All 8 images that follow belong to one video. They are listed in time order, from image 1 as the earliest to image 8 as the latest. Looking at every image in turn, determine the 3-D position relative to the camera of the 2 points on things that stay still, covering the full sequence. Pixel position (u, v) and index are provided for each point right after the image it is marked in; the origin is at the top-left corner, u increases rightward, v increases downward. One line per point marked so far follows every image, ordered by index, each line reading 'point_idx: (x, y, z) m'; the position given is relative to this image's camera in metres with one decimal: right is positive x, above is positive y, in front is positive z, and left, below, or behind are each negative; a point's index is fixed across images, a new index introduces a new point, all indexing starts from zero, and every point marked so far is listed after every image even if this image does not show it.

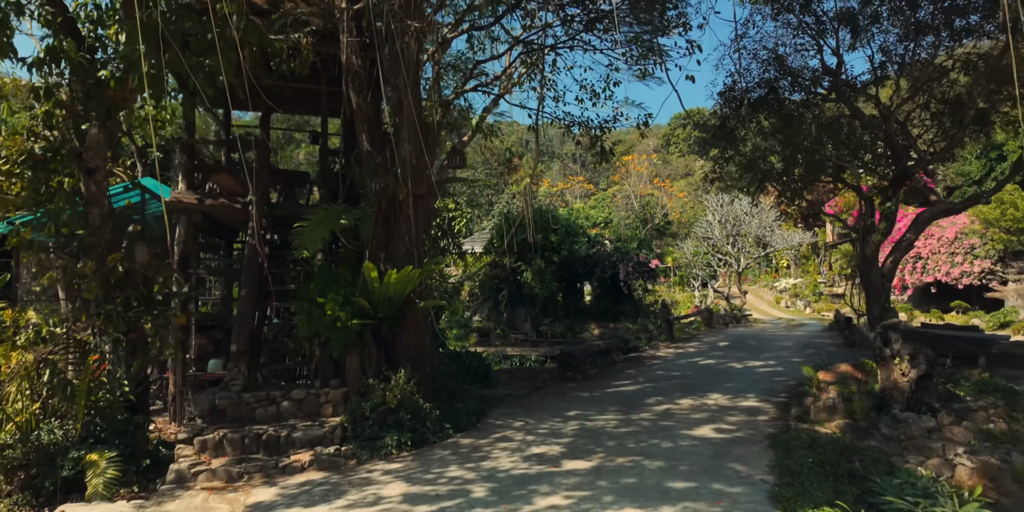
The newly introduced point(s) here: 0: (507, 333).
0: (-0.2, -2.6, +19.6) m
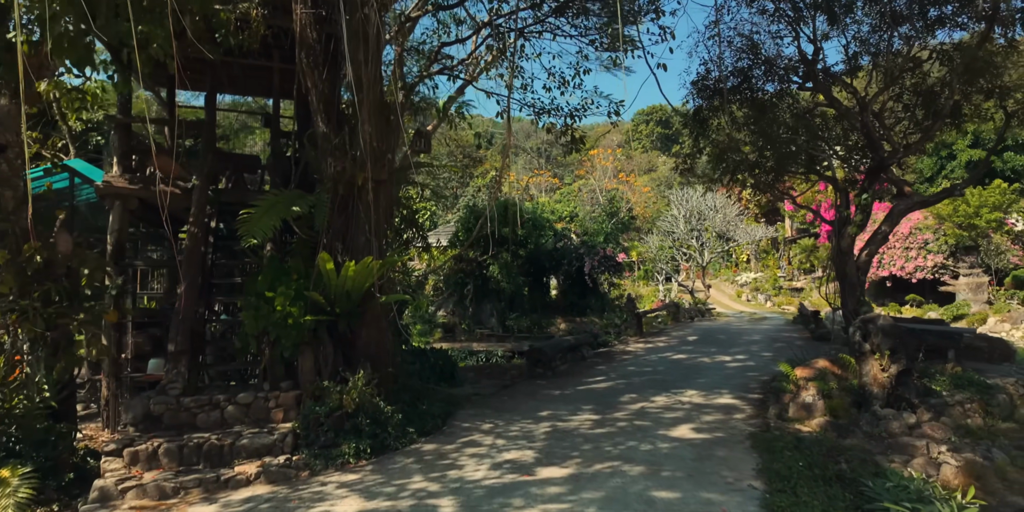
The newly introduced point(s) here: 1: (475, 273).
0: (-1.3, -2.3, +19.1) m
1: (-1.2, -0.6, +19.2) m
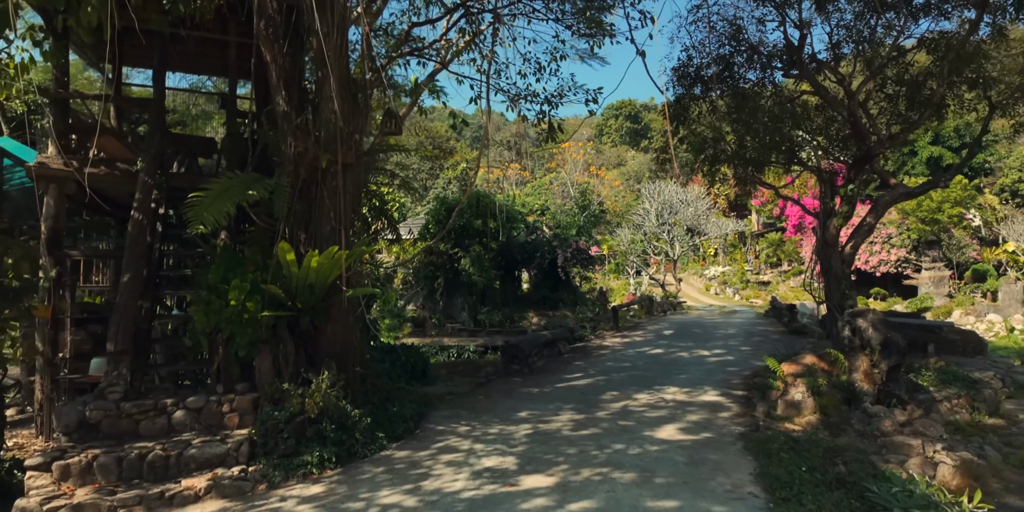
0: (-2.2, -2.1, +18.6) m
1: (-2.1, -0.3, +18.7) m
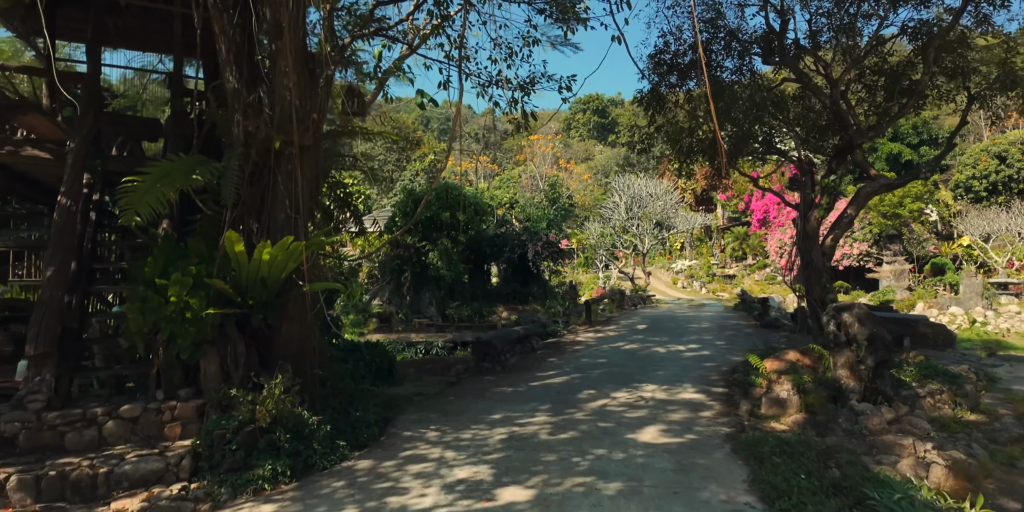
0: (-3.1, -1.9, +18.0) m
1: (-3.1, -0.1, +18.1) m
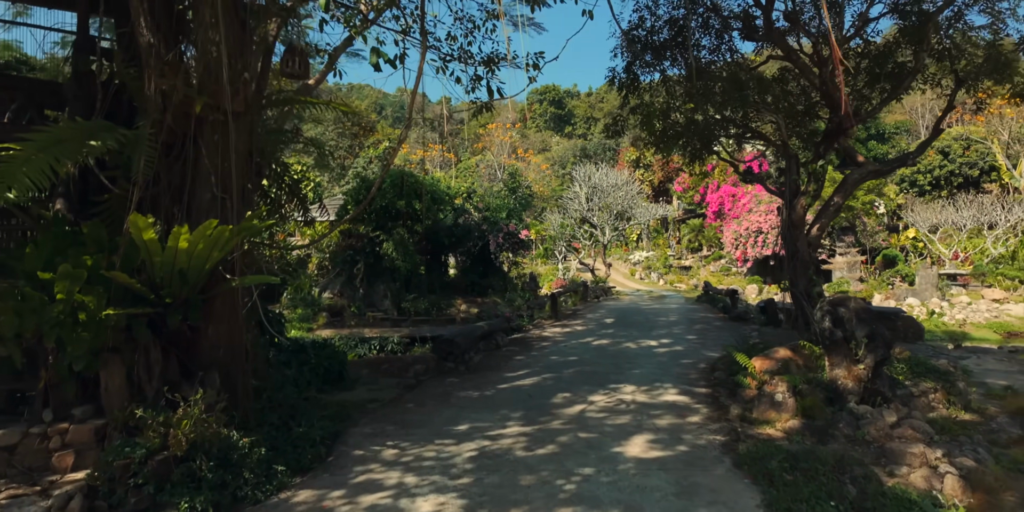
0: (-4.3, -1.6, +17.0) m
1: (-4.3, +0.2, +17.0) m
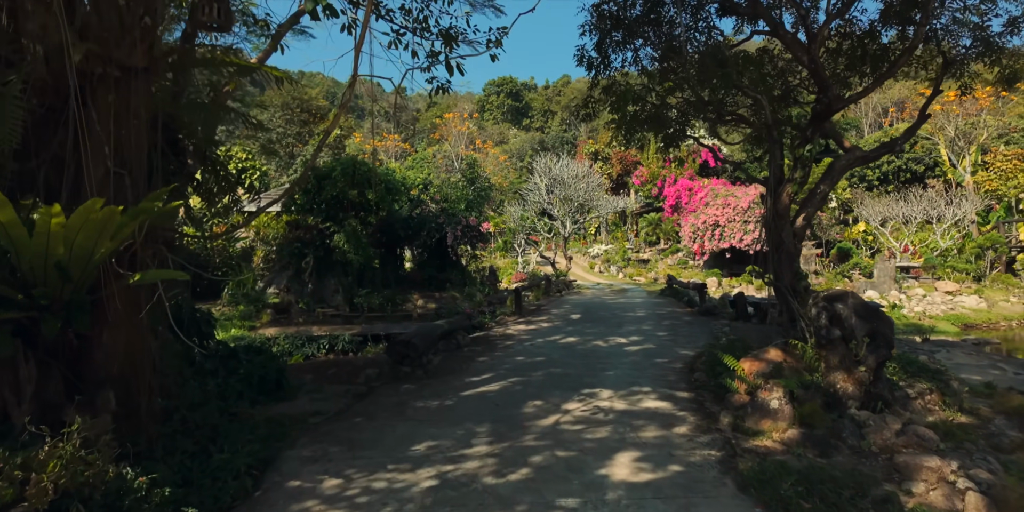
0: (-5.5, -1.4, +15.9) m
1: (-5.4, +0.4, +15.9) m
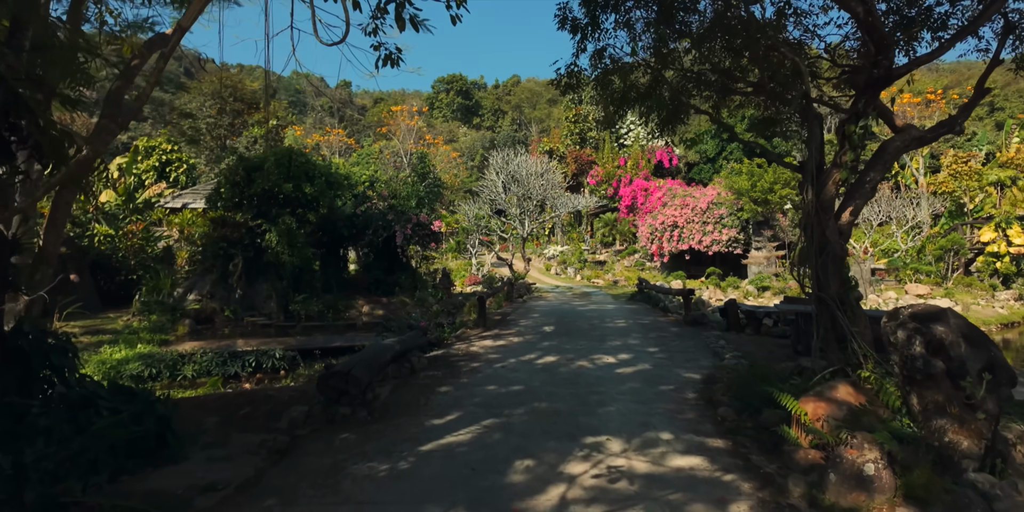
0: (-6.4, -1.4, +13.7) m
1: (-6.4, +0.3, +13.7) m
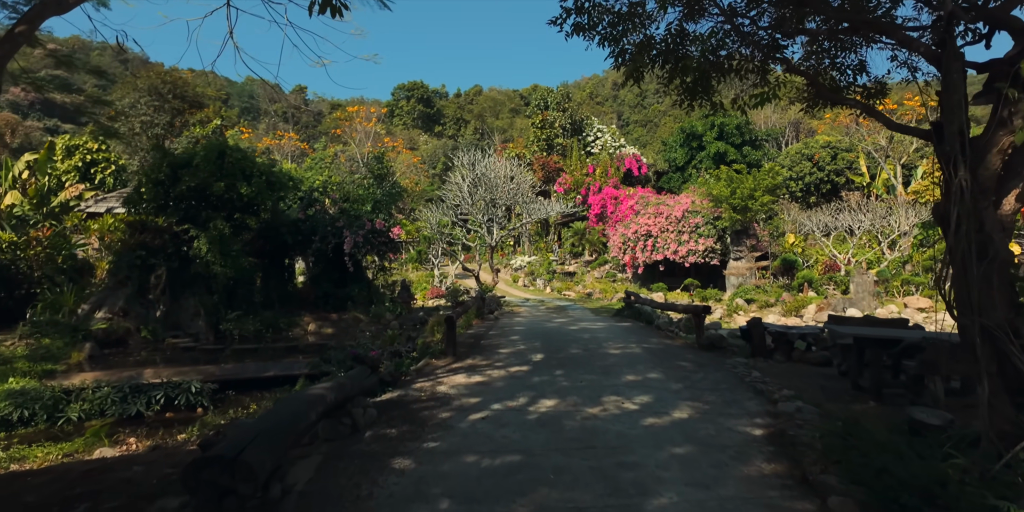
0: (-7.0, -1.6, +11.1) m
1: (-6.9, +0.1, +11.2) m
